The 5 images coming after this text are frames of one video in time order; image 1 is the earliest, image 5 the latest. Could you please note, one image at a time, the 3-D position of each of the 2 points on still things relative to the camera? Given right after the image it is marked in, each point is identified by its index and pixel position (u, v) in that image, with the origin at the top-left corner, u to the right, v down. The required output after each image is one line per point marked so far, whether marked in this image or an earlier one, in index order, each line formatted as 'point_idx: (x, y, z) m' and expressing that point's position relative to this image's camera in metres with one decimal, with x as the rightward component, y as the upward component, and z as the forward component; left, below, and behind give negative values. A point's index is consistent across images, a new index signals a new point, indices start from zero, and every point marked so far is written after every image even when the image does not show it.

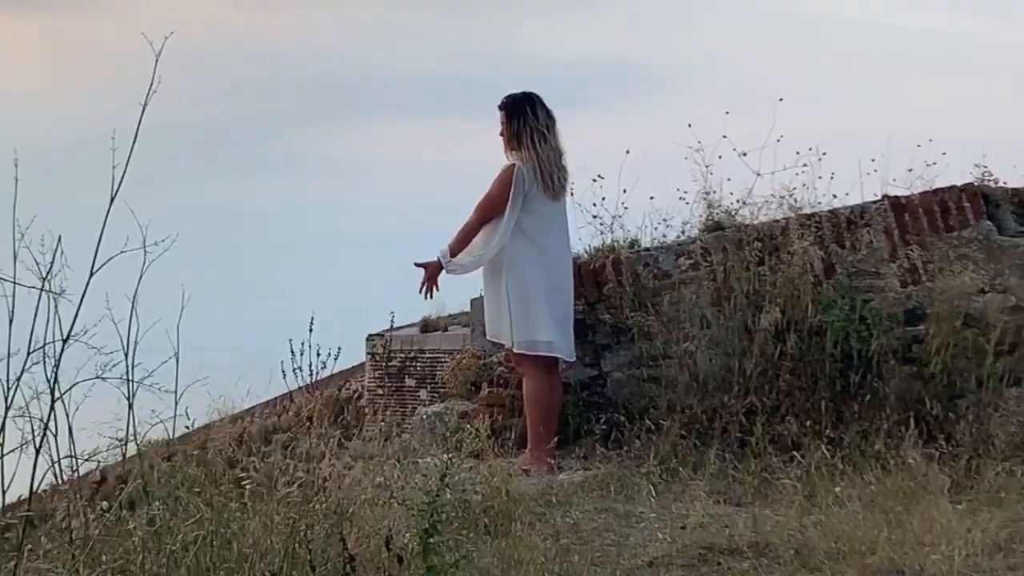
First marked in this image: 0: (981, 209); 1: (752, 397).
0: (+2.7, +0.5, +4.7) m
1: (+1.2, -0.6, +4.2) m
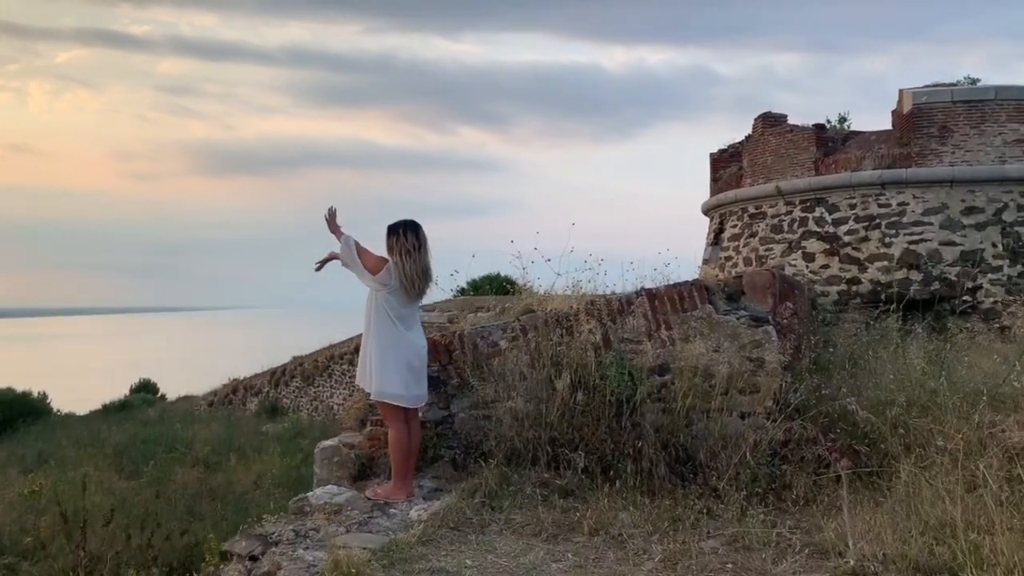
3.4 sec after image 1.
0: (+1.6, -0.1, +6.9) m
1: (+0.3, -1.0, +6.0) m
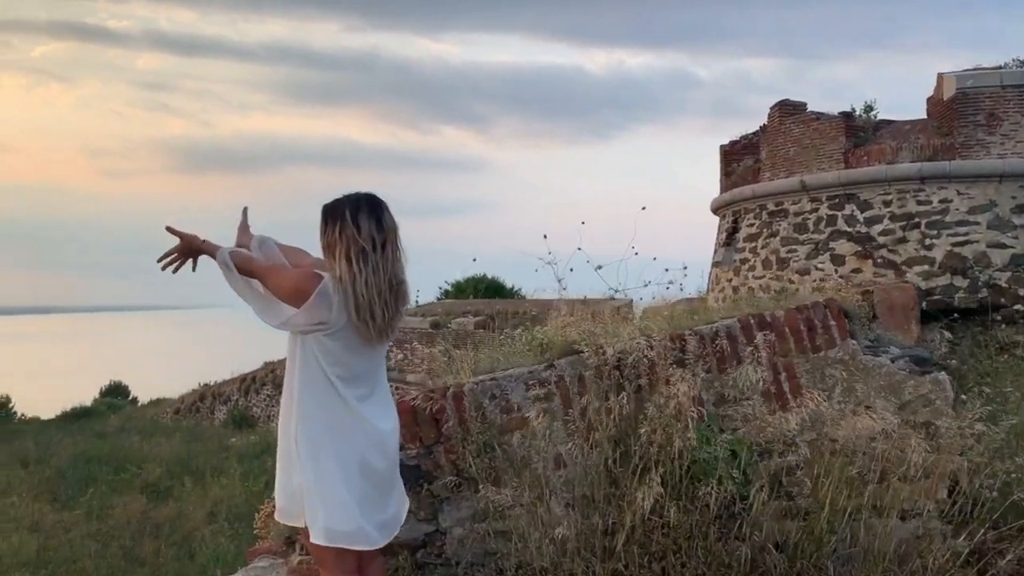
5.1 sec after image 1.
0: (+1.8, -0.2, +4.4) m
1: (+0.5, -1.2, +3.5) m
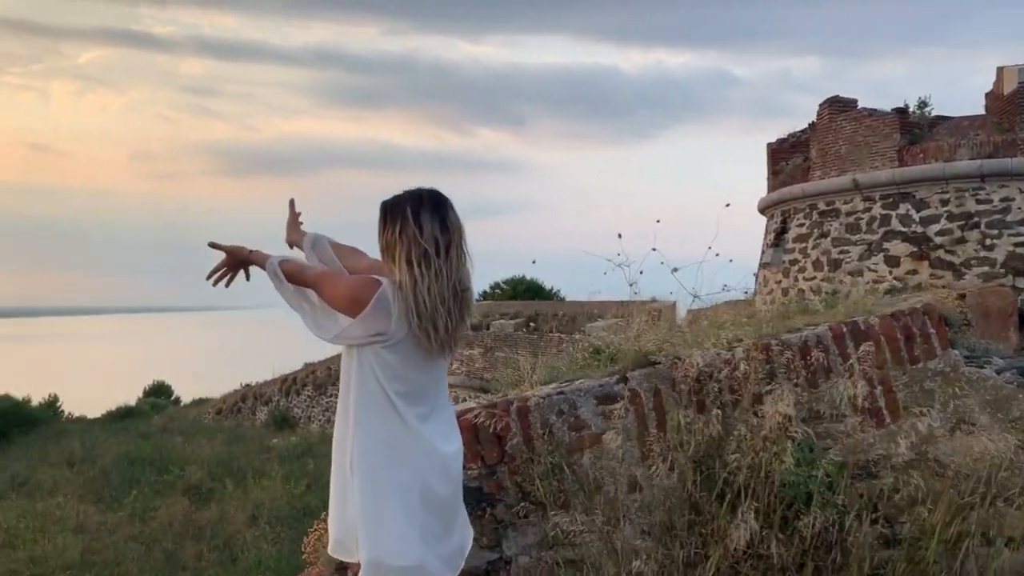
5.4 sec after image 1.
0: (+2.1, -0.2, +4.0) m
1: (+0.7, -1.2, +3.2) m
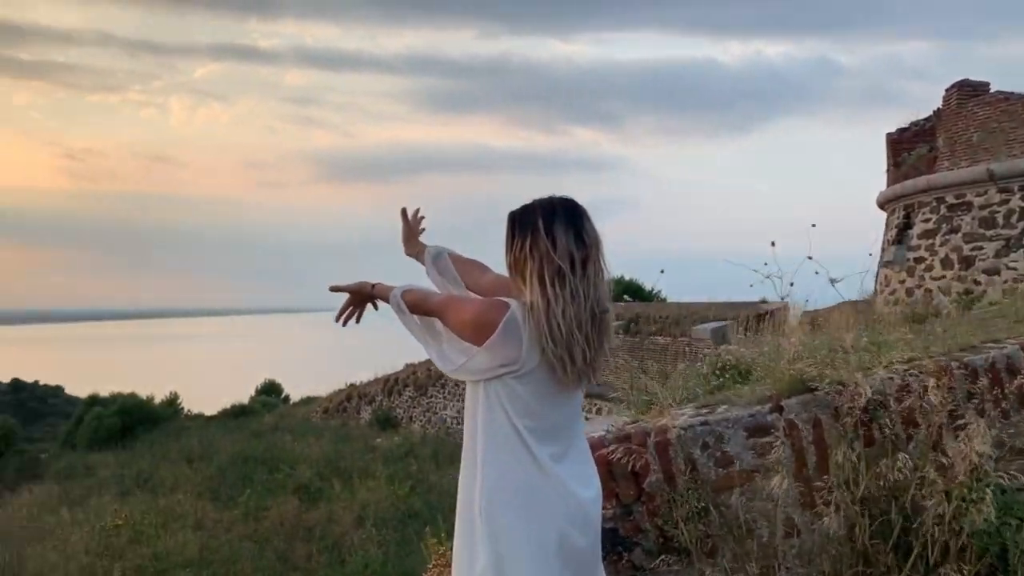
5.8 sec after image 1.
0: (+2.6, -0.3, +3.4) m
1: (+1.2, -1.2, +2.7) m
